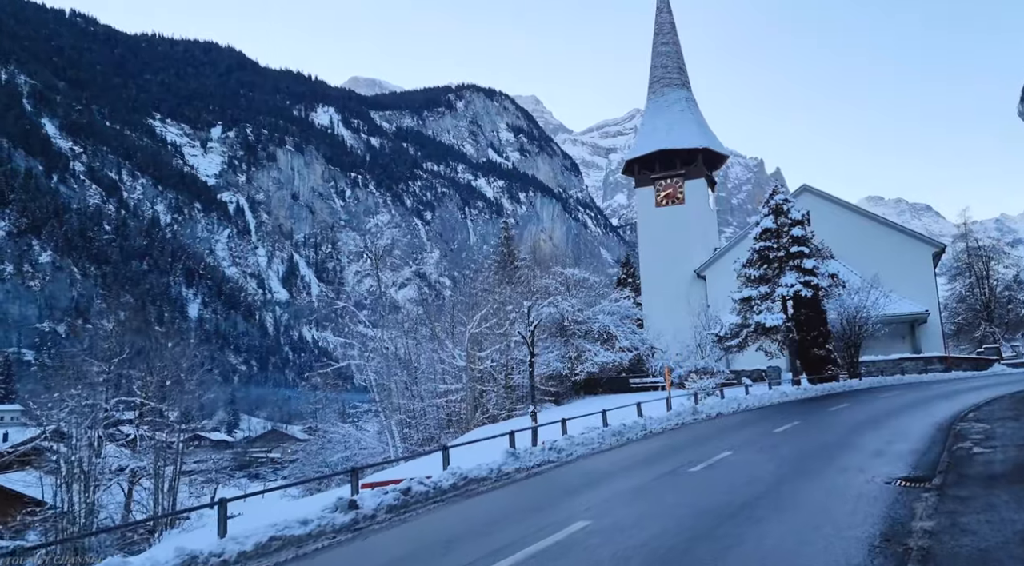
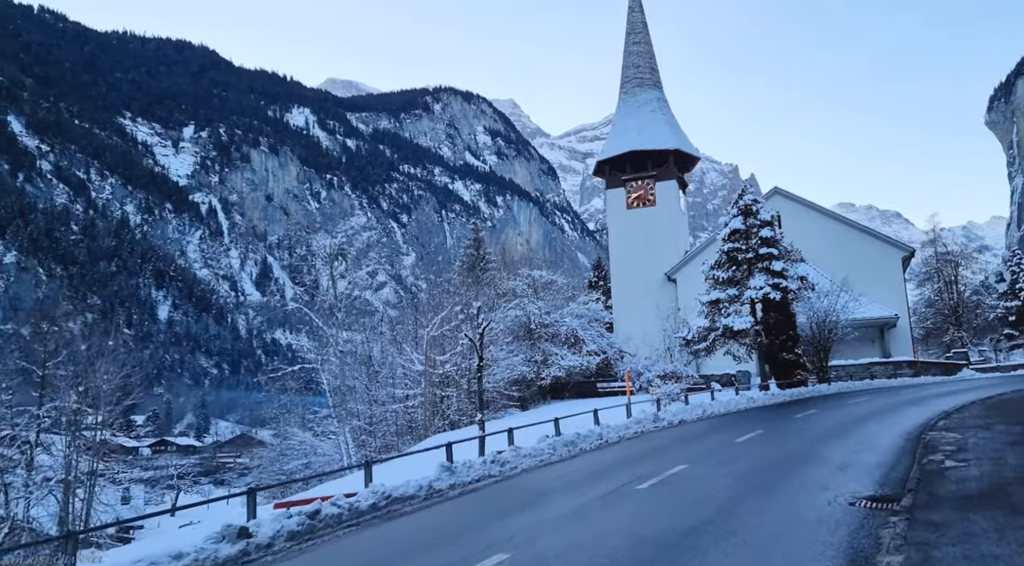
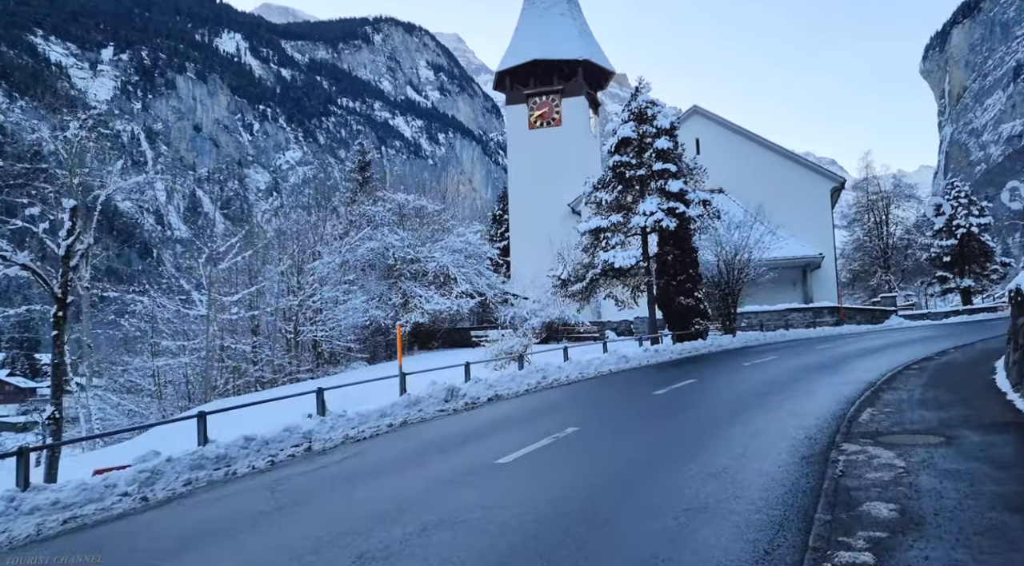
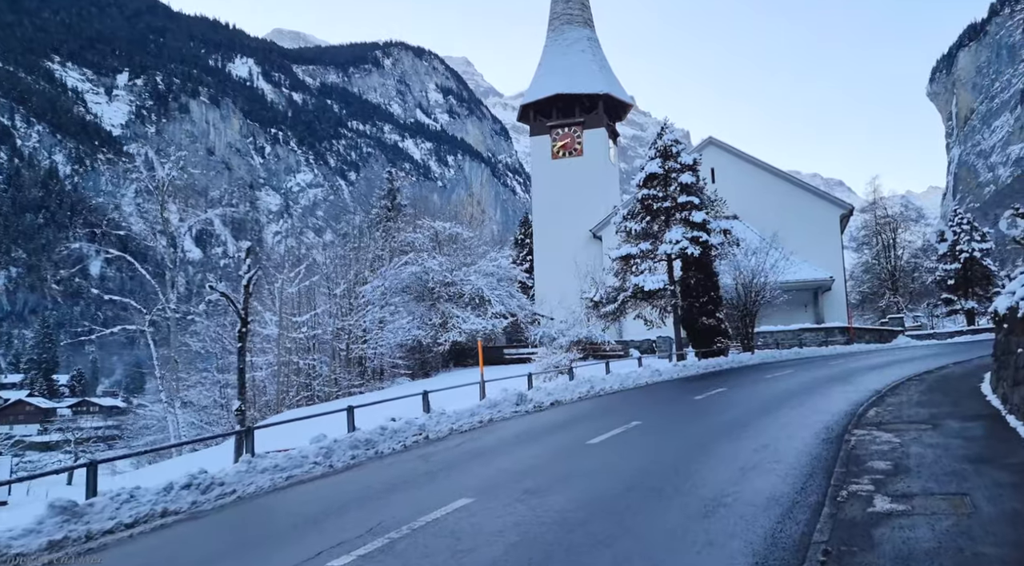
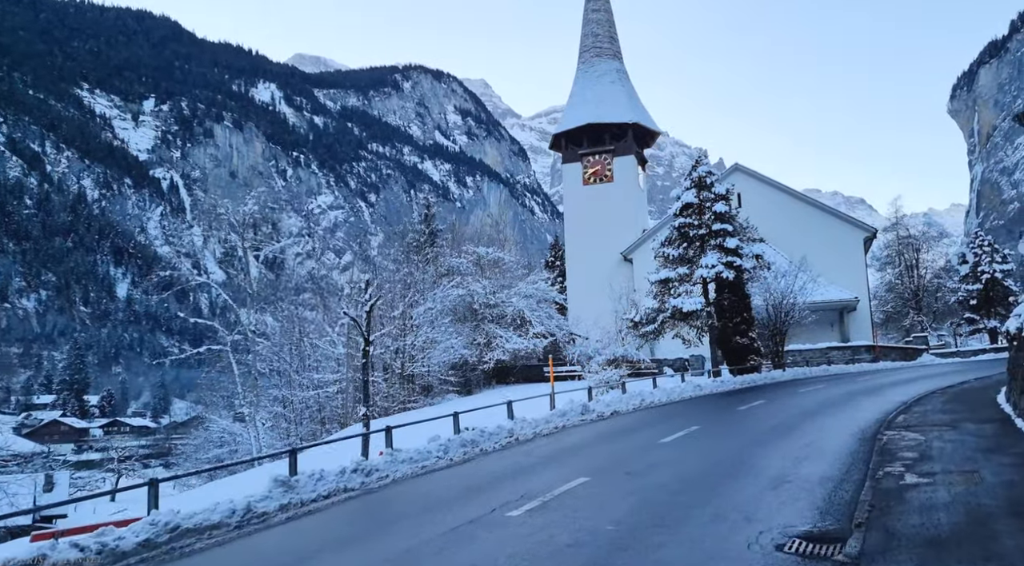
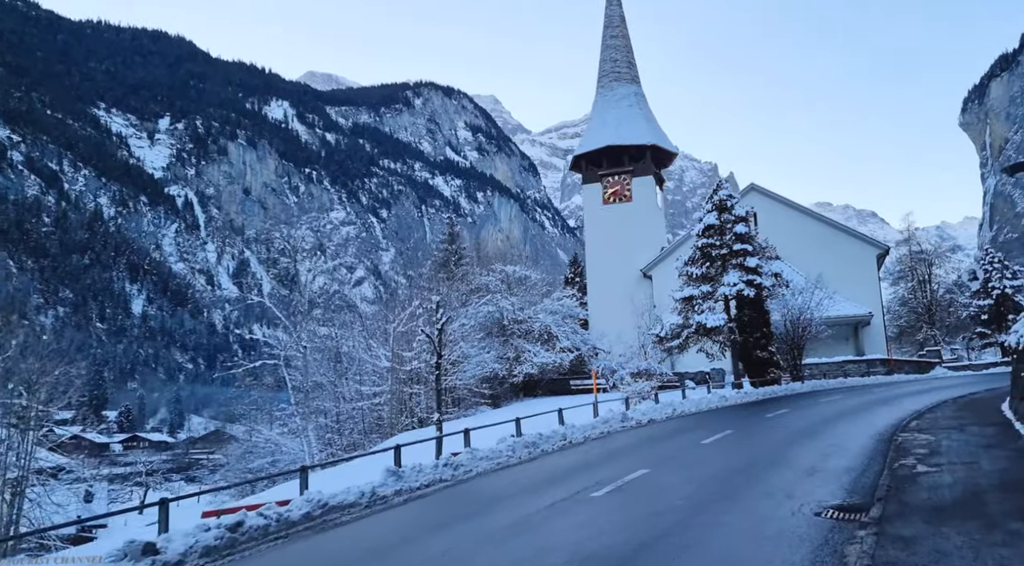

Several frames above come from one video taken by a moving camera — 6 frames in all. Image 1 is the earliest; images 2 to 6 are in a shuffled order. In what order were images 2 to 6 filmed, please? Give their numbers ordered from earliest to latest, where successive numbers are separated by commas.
2, 6, 5, 4, 3
